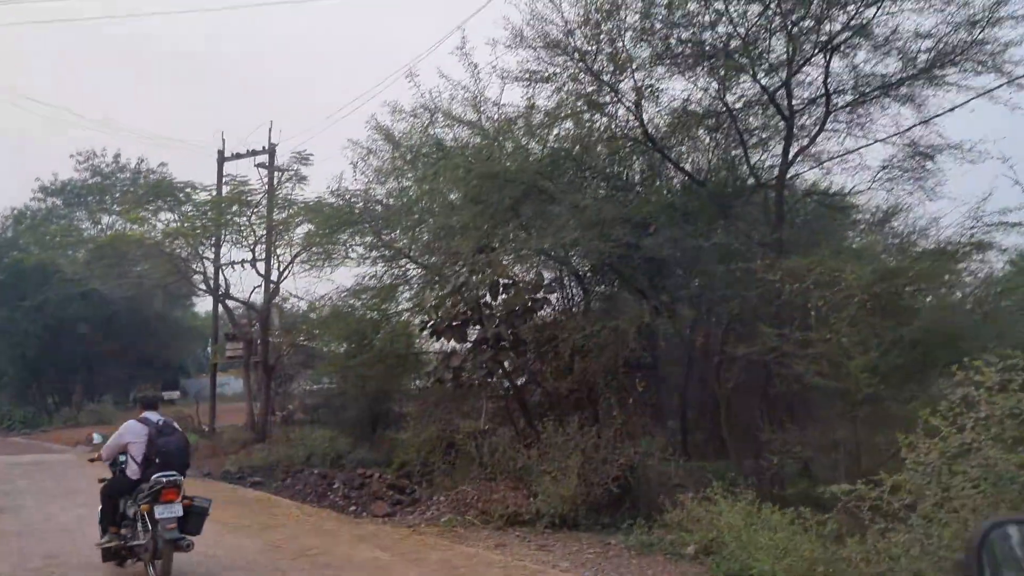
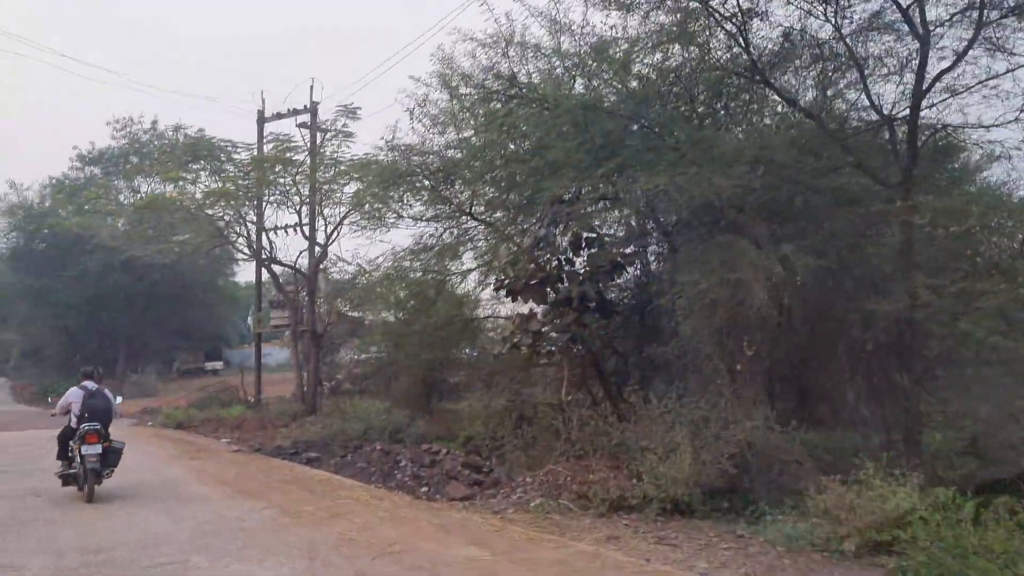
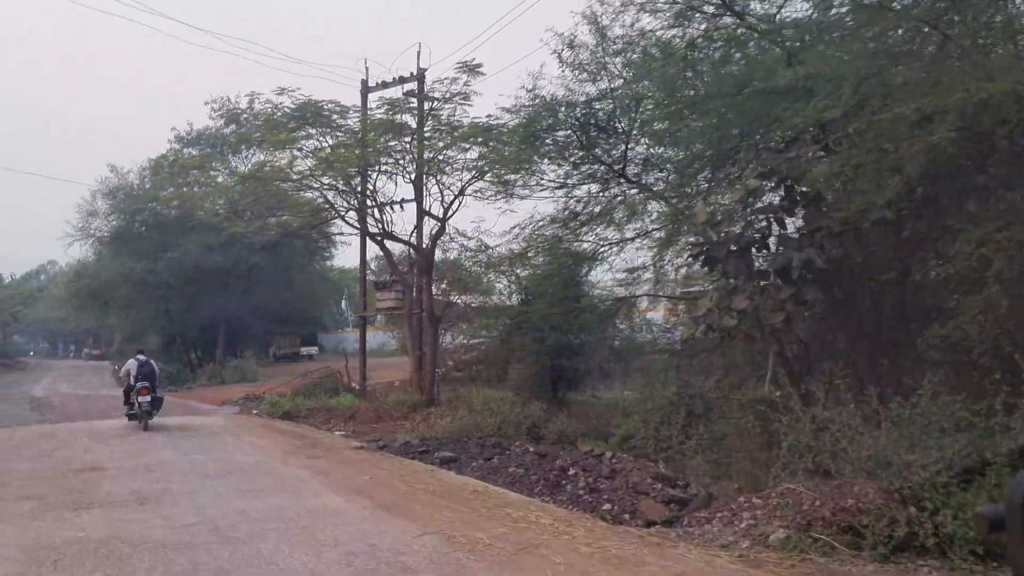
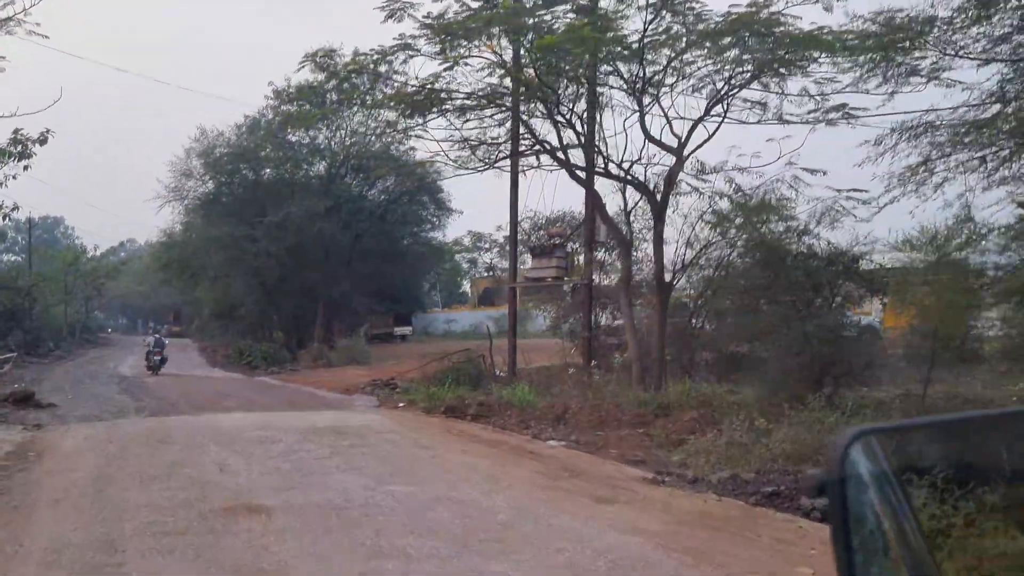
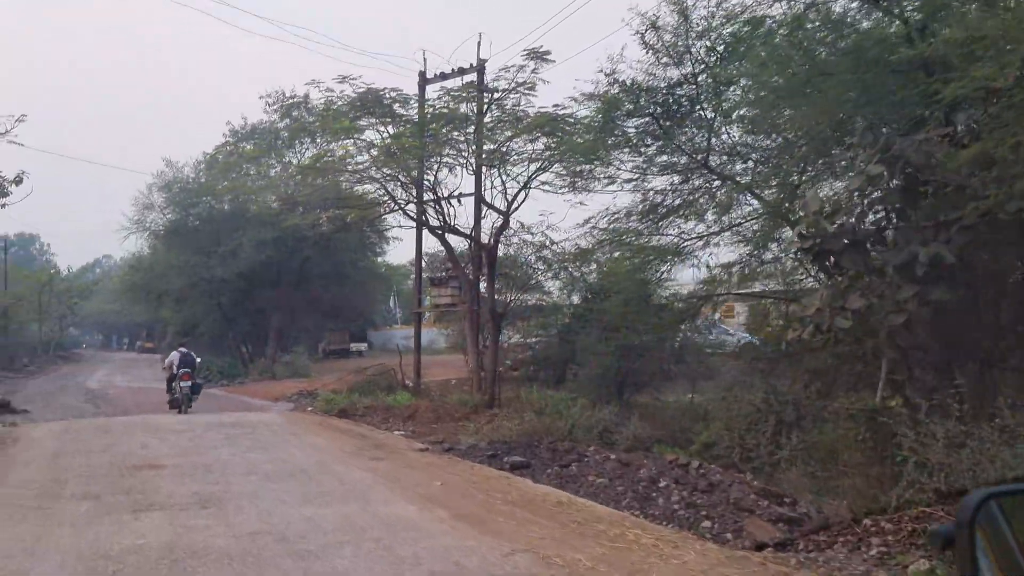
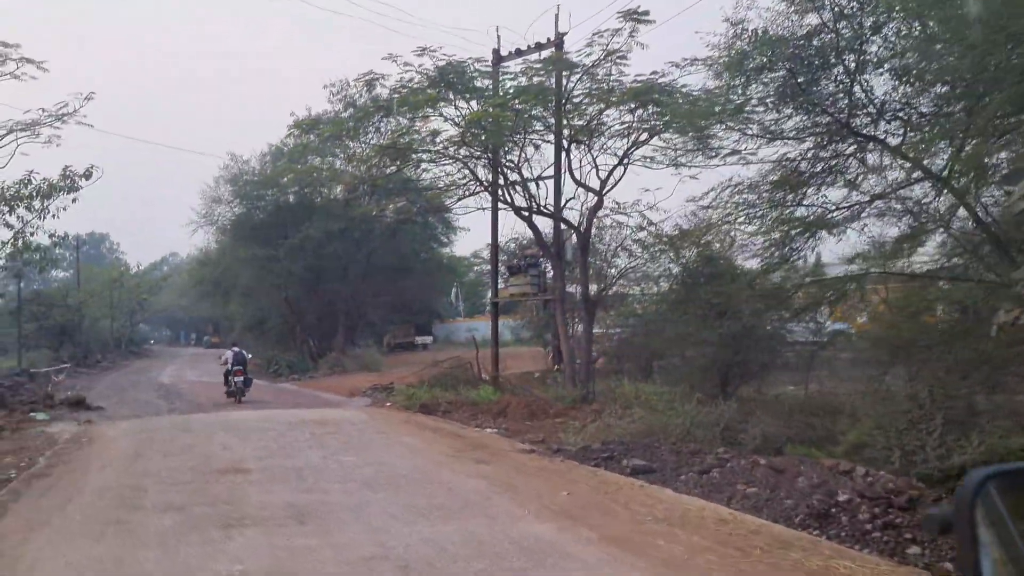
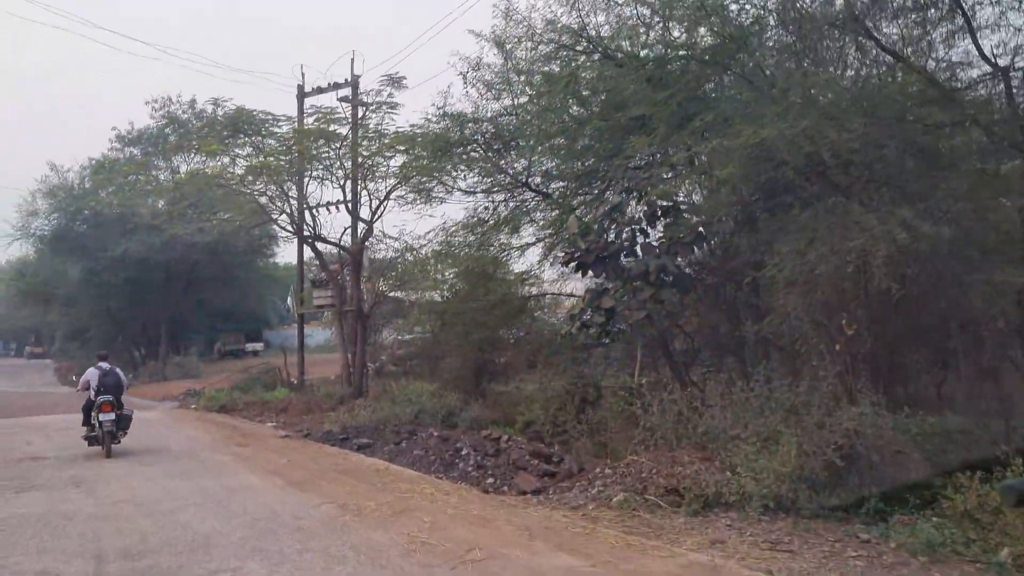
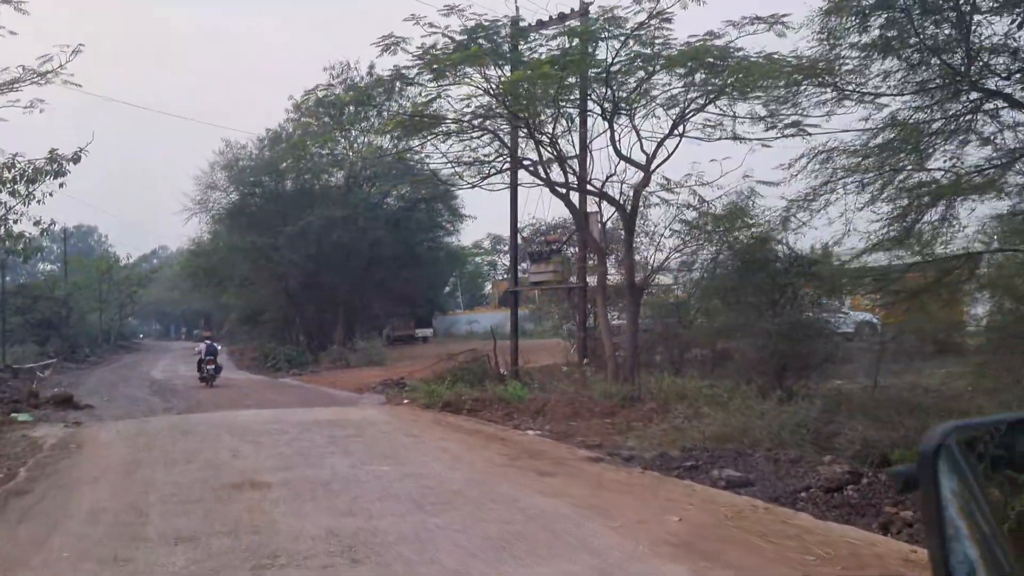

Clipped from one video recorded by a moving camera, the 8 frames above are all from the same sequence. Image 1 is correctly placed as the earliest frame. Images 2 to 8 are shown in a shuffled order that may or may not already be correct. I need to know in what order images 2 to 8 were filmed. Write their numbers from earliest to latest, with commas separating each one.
2, 7, 3, 5, 6, 8, 4
